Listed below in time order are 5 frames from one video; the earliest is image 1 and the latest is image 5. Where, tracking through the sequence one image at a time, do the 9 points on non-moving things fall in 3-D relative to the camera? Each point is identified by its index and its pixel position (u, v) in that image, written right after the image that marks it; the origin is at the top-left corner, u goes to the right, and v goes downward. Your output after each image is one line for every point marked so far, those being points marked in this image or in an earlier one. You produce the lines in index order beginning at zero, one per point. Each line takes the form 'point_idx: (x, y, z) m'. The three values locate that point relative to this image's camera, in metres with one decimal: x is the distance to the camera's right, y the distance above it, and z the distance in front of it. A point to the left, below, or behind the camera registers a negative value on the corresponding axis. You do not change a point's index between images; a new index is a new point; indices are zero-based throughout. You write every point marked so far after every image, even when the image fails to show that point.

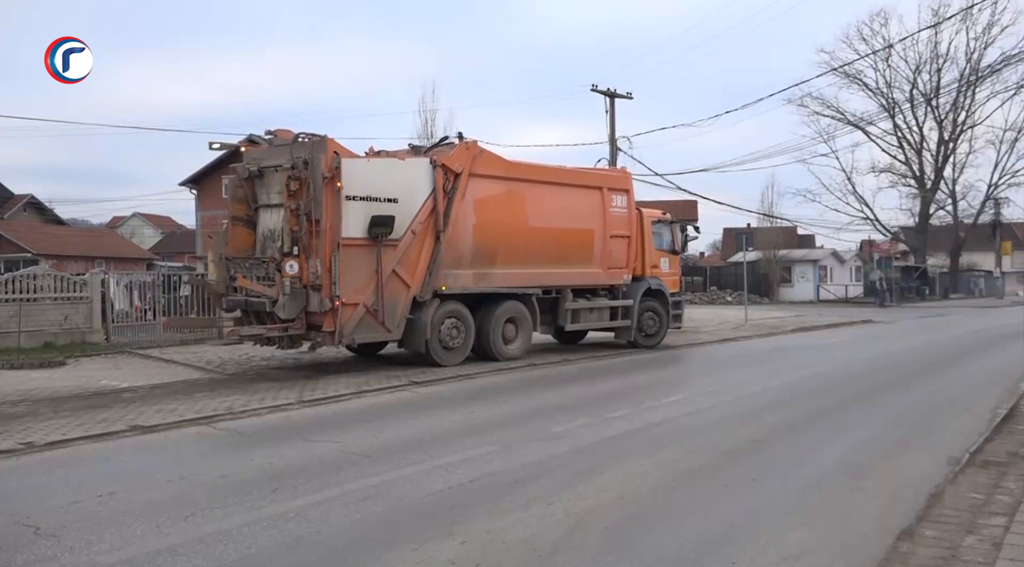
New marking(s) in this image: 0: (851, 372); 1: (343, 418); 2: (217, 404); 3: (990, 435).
0: (+5.0, -1.4, +11.5) m
1: (-1.8, -1.4, +8.3) m
2: (-3.4, -1.4, +8.9) m
3: (+4.5, -1.5, +7.3) m
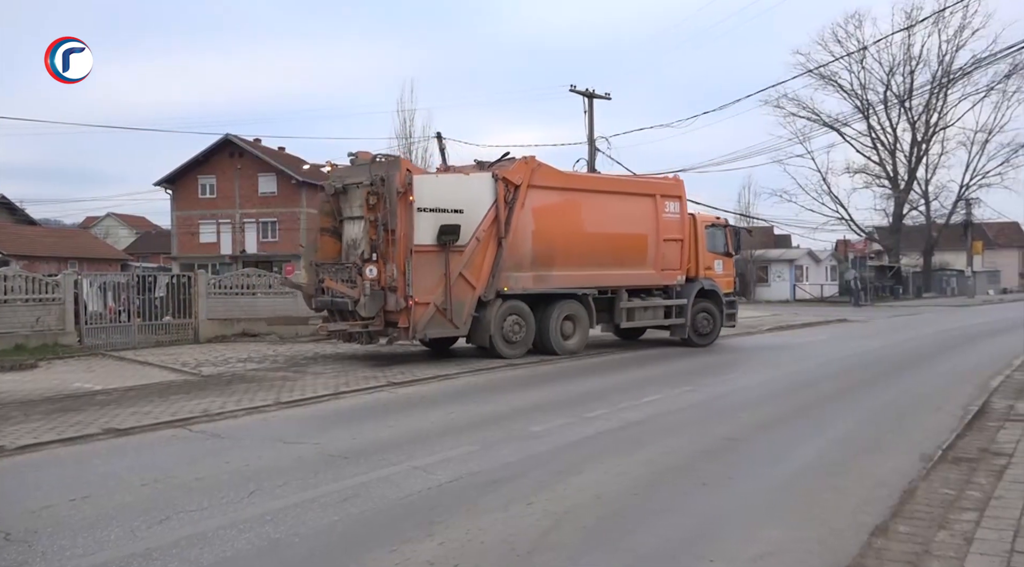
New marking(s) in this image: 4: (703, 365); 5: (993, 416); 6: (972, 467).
0: (+4.7, -1.3, +11.6) m
1: (-2.0, -1.4, +8.2) m
2: (-3.7, -1.4, +8.8) m
3: (+4.3, -1.4, +7.4) m
4: (+3.1, -1.3, +12.5) m
5: (+5.0, -1.4, +7.9) m
6: (+3.8, -1.5, +6.3) m
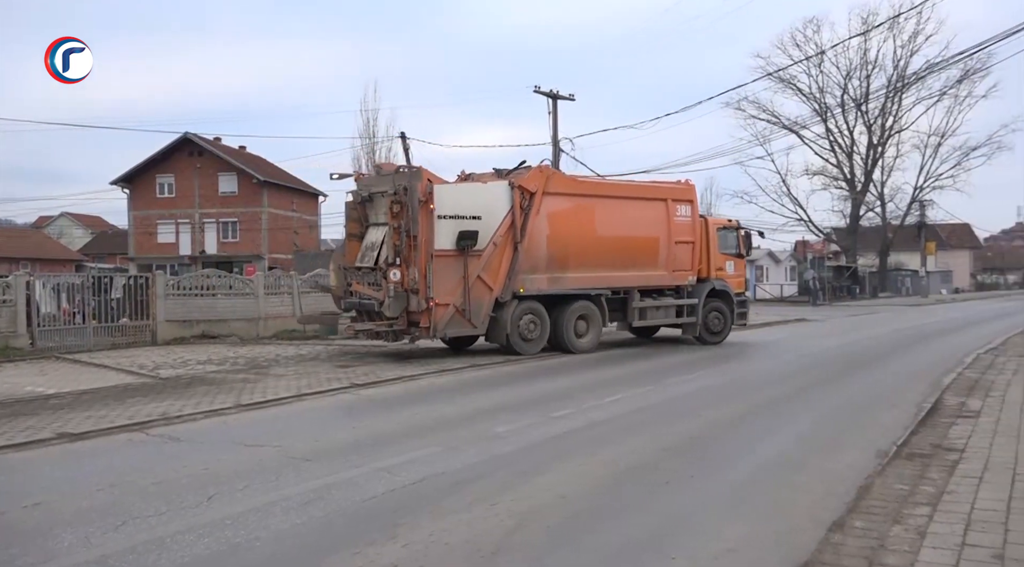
0: (+4.2, -1.3, +11.8) m
1: (-2.4, -1.4, +8.1) m
2: (-4.1, -1.4, +8.7) m
3: (+4.0, -1.4, +7.6) m
4: (+2.5, -1.3, +12.6) m
5: (+4.6, -1.4, +8.1) m
6: (+3.5, -1.5, +6.5) m
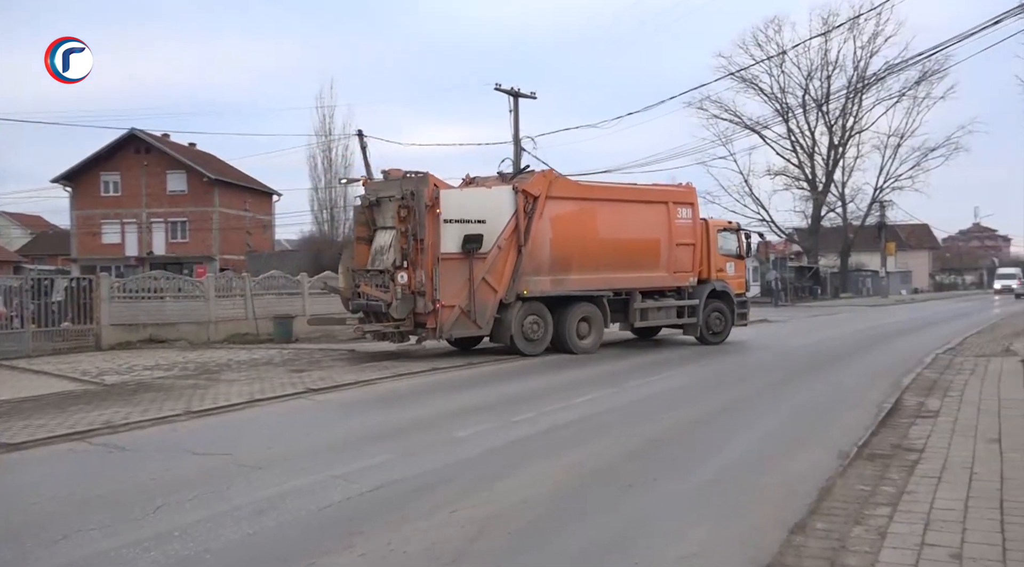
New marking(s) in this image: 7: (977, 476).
0: (+3.7, -1.3, +11.8) m
1: (-2.8, -1.5, +7.9) m
2: (-4.5, -1.4, +8.3) m
3: (+3.6, -1.4, +7.6) m
4: (+1.9, -1.3, +12.6) m
5: (+4.2, -1.4, +8.2) m
6: (+3.2, -1.5, +6.5) m
7: (+3.6, -1.5, +6.0) m
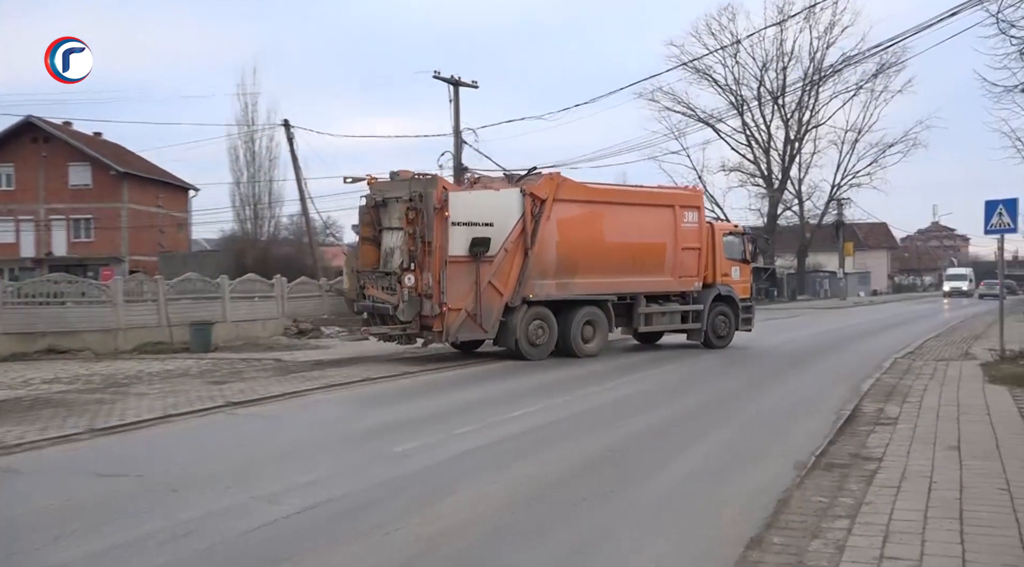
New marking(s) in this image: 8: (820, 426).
0: (+2.9, -1.3, +11.6) m
1: (-3.3, -1.5, +7.3) m
2: (-5.0, -1.5, +7.6) m
3: (+3.1, -1.4, +7.4) m
4: (+1.1, -1.3, +12.2) m
5: (+3.6, -1.4, +8.0) m
6: (+2.7, -1.5, +6.2) m
7: (+3.2, -1.5, +5.8) m
8: (+3.1, -1.4, +7.8) m
